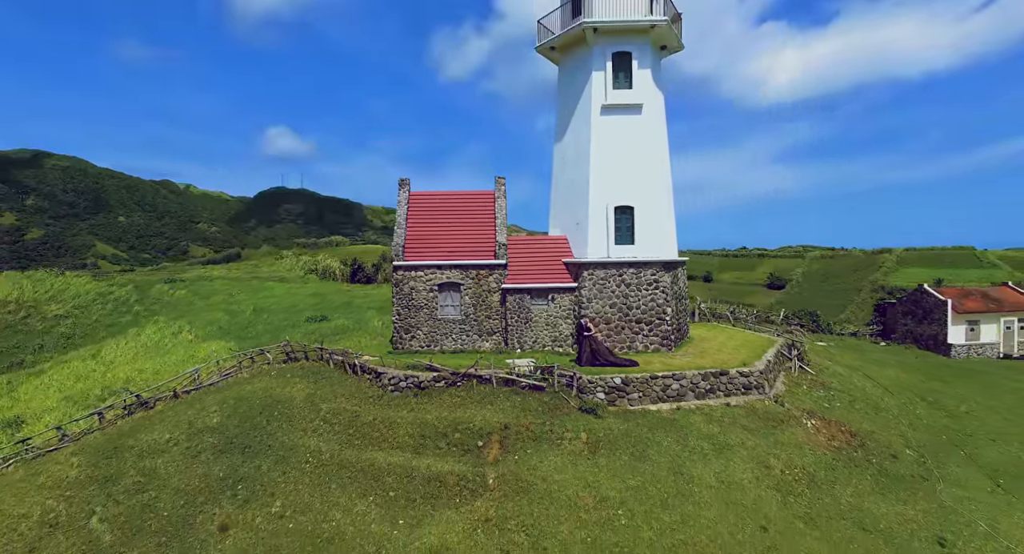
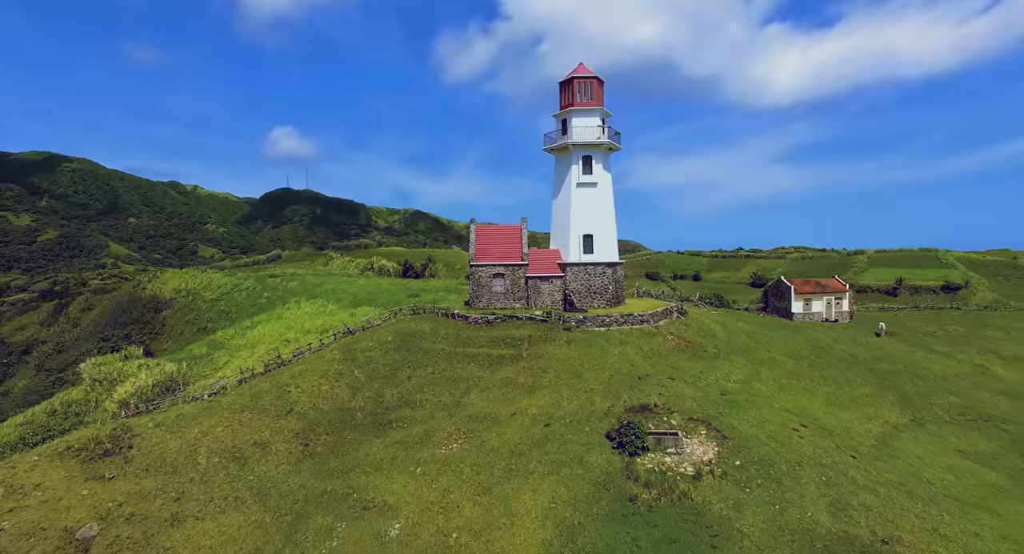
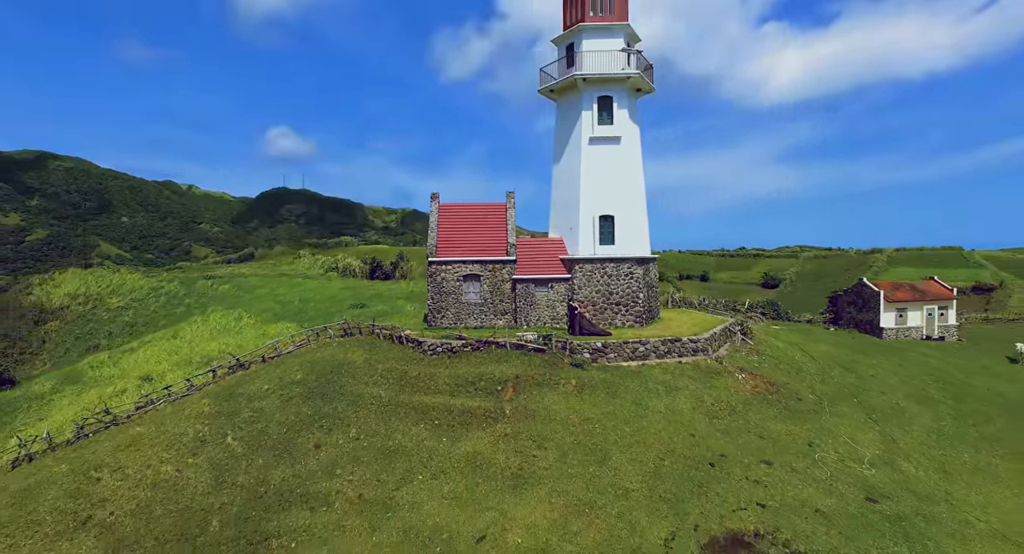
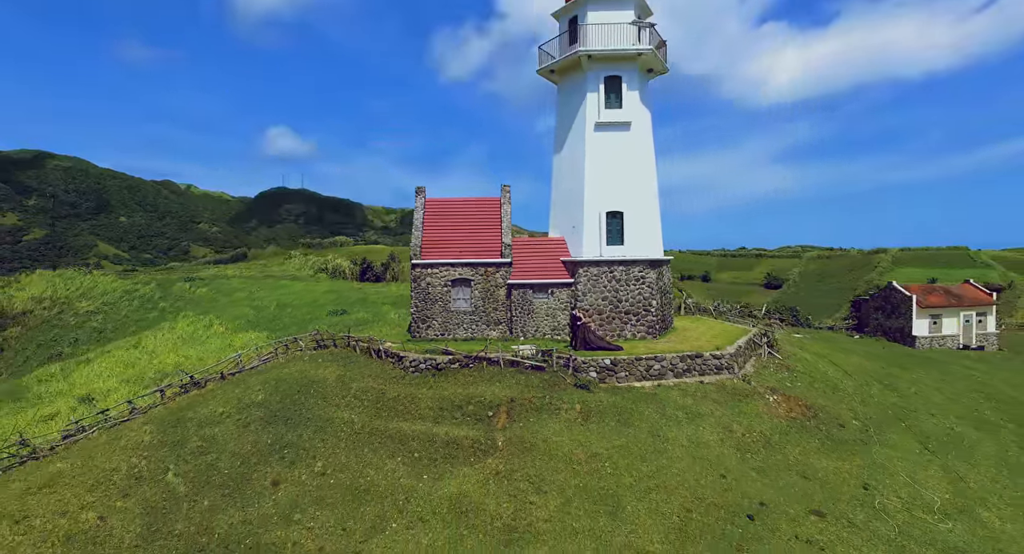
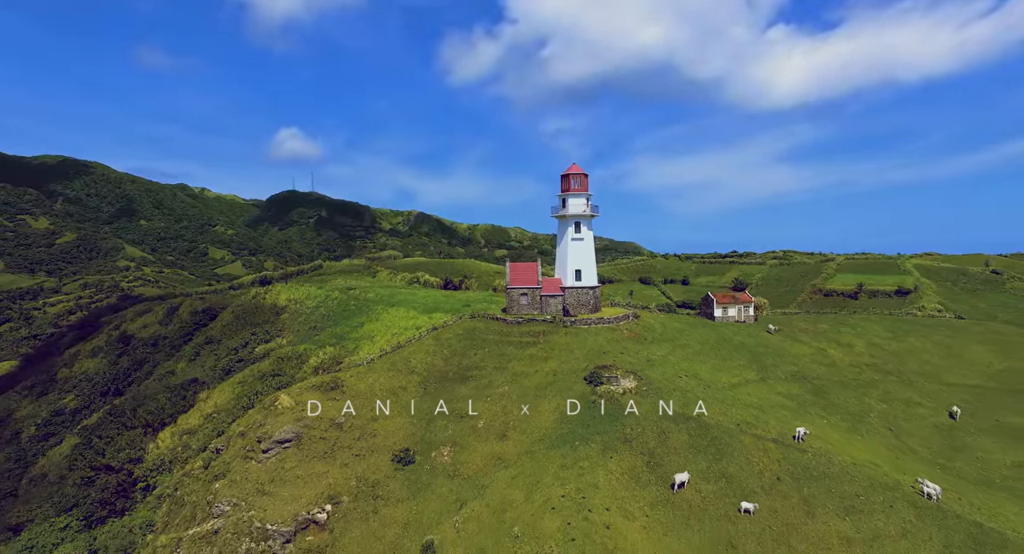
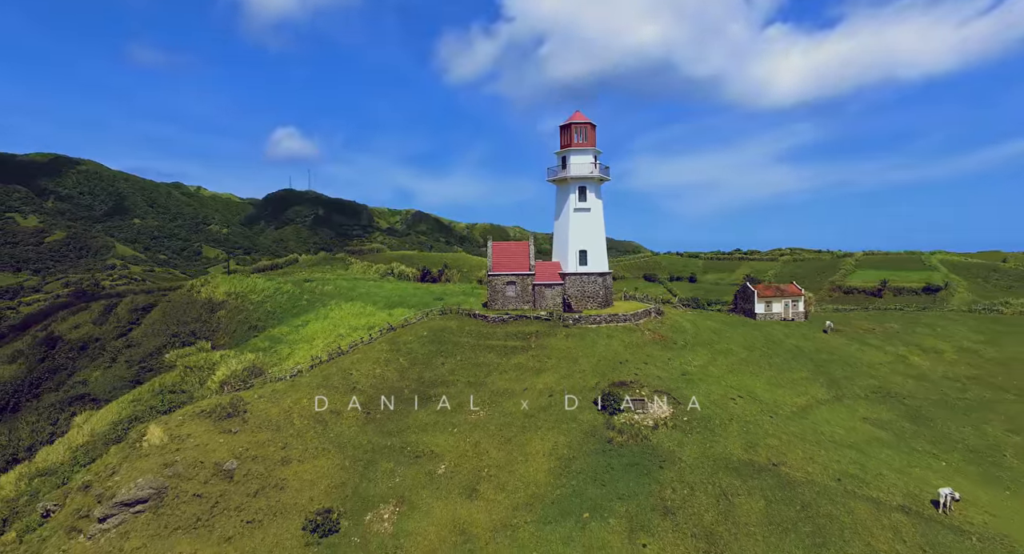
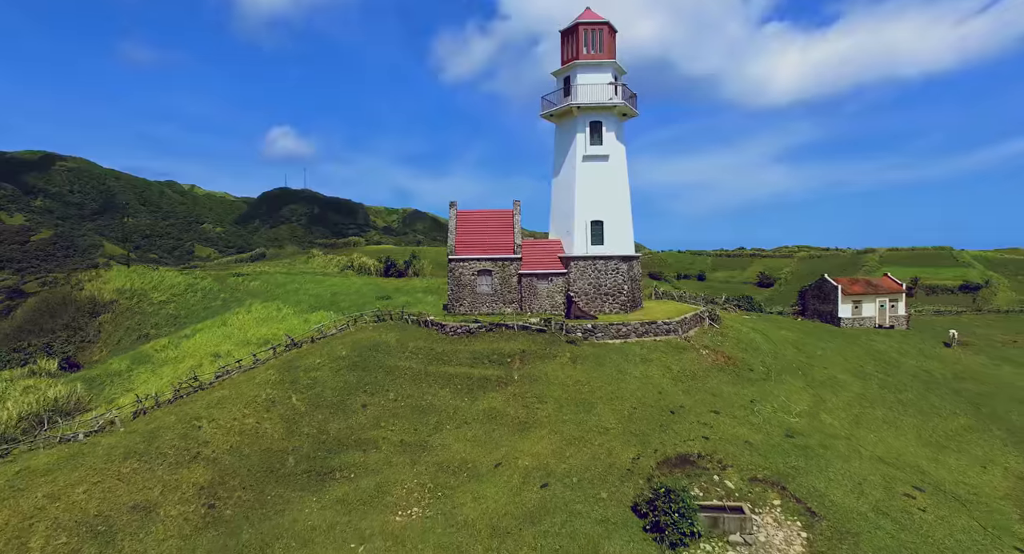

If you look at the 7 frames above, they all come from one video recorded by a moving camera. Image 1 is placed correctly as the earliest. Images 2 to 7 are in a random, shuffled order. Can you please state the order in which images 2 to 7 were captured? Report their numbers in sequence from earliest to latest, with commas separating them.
4, 3, 7, 2, 6, 5
